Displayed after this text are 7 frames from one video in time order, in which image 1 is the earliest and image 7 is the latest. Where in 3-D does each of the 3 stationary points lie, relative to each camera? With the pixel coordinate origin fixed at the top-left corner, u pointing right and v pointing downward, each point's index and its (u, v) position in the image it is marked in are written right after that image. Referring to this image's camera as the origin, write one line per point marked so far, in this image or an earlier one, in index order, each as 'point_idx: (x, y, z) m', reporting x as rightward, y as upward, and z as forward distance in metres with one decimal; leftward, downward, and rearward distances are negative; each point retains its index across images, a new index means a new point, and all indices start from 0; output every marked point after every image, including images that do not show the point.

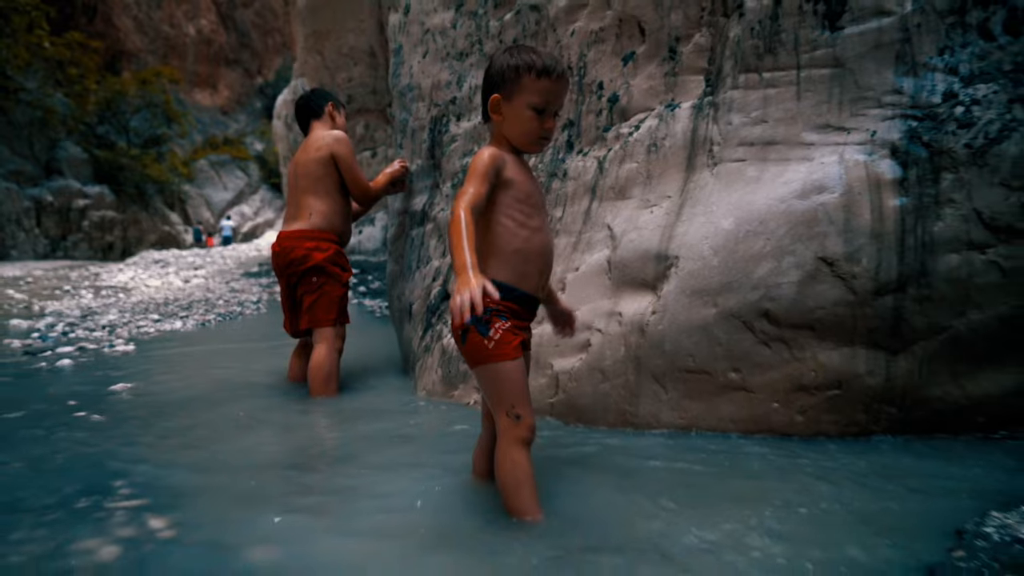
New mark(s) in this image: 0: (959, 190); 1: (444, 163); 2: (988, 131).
0: (+0.9, +0.2, +1.7) m
1: (-0.2, +0.4, +2.9) m
2: (+1.0, +0.3, +1.7) m
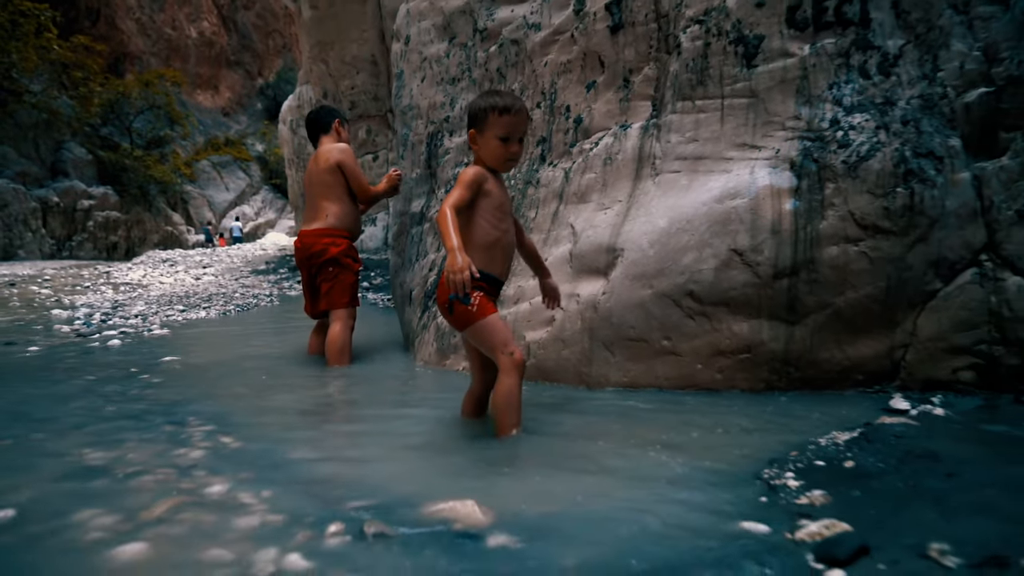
0: (+0.9, +0.2, +2.2) m
1: (-0.3, +0.5, +3.4) m
2: (+0.9, +0.4, +2.2) m
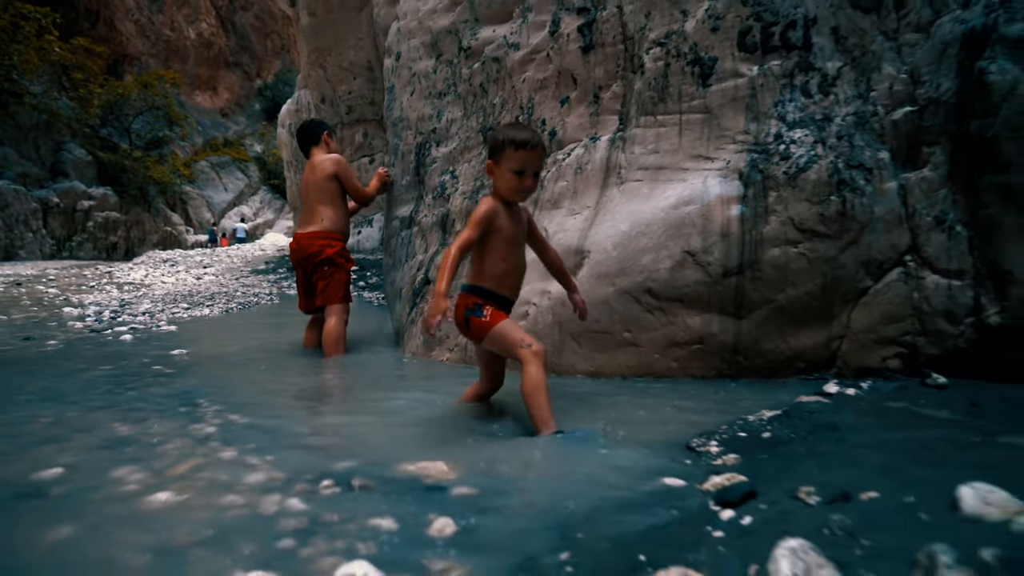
0: (+0.8, +0.3, +2.5) m
1: (-0.4, +0.5, +3.6) m
2: (+0.9, +0.4, +2.5) m
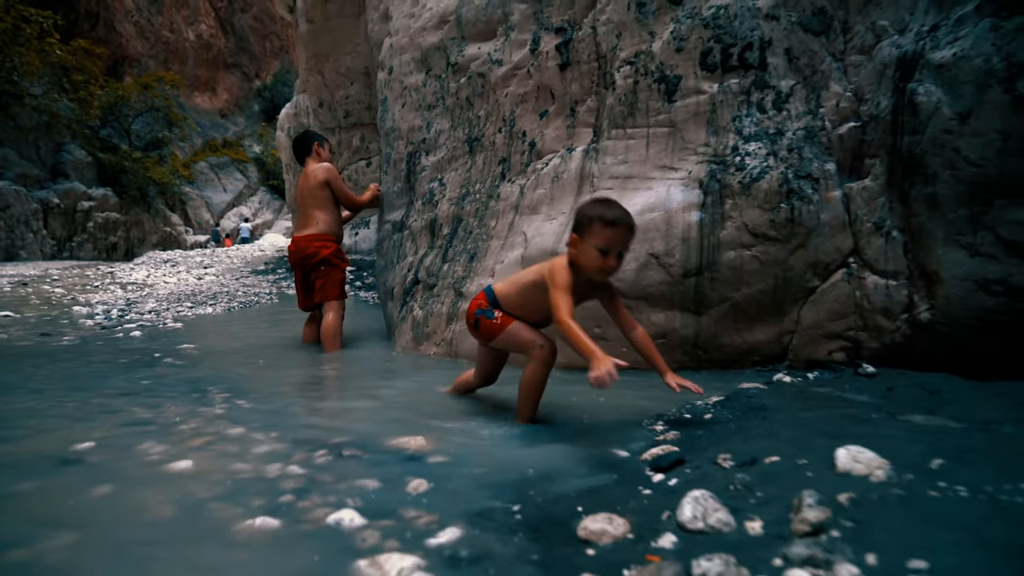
0: (+0.7, +0.3, +2.7) m
1: (-0.4, +0.5, +3.9) m
2: (+0.8, +0.4, +2.7) m
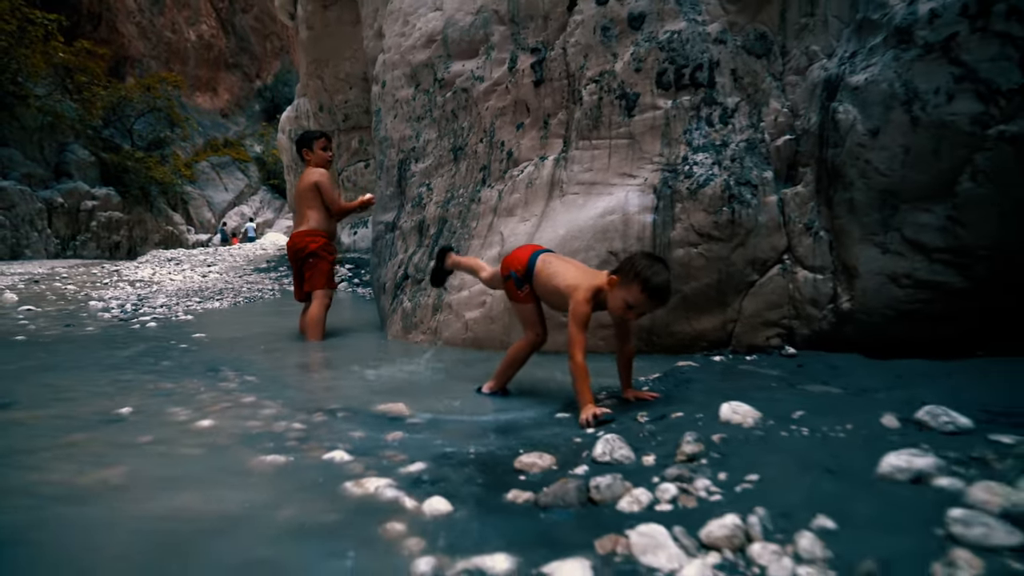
0: (+0.6, +0.3, +3.1) m
1: (-0.5, +0.5, +4.2) m
2: (+0.7, +0.4, +3.1) m
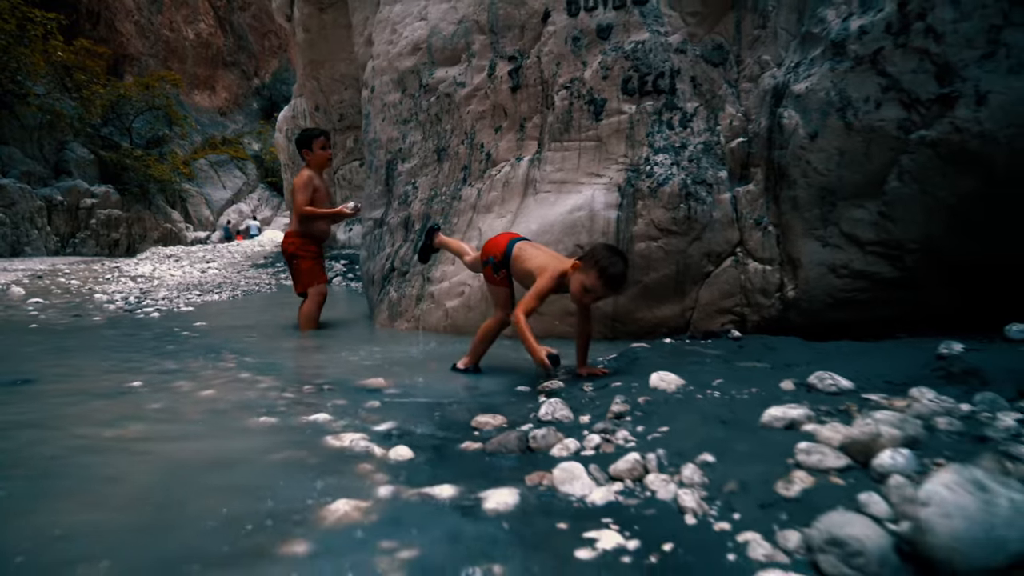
0: (+0.5, +0.3, +3.4) m
1: (-0.6, +0.5, +4.5) m
2: (+0.6, +0.4, +3.4) m
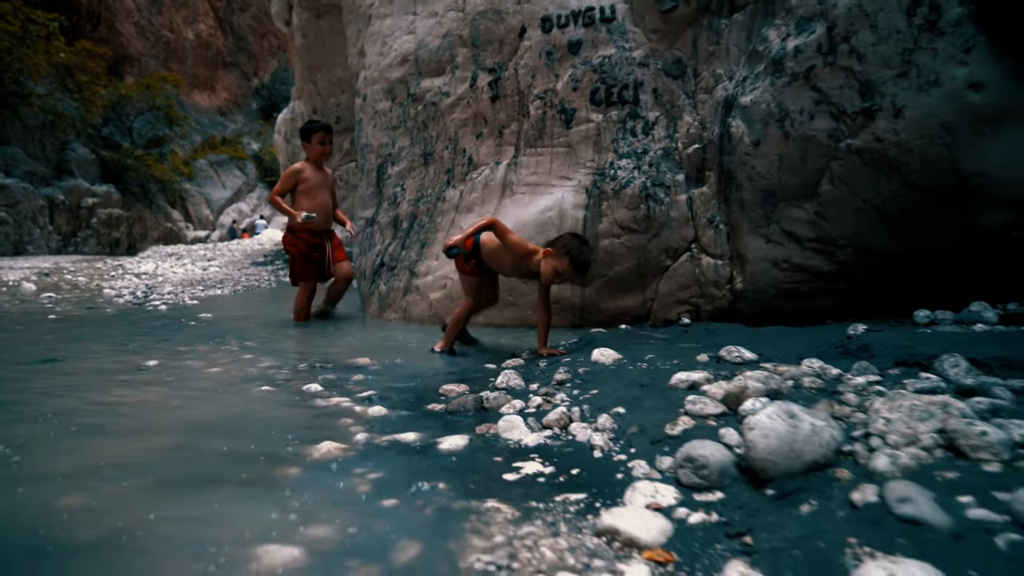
0: (+0.4, +0.3, +3.7) m
1: (-0.7, +0.6, +4.9) m
2: (+0.5, +0.5, +3.7) m
